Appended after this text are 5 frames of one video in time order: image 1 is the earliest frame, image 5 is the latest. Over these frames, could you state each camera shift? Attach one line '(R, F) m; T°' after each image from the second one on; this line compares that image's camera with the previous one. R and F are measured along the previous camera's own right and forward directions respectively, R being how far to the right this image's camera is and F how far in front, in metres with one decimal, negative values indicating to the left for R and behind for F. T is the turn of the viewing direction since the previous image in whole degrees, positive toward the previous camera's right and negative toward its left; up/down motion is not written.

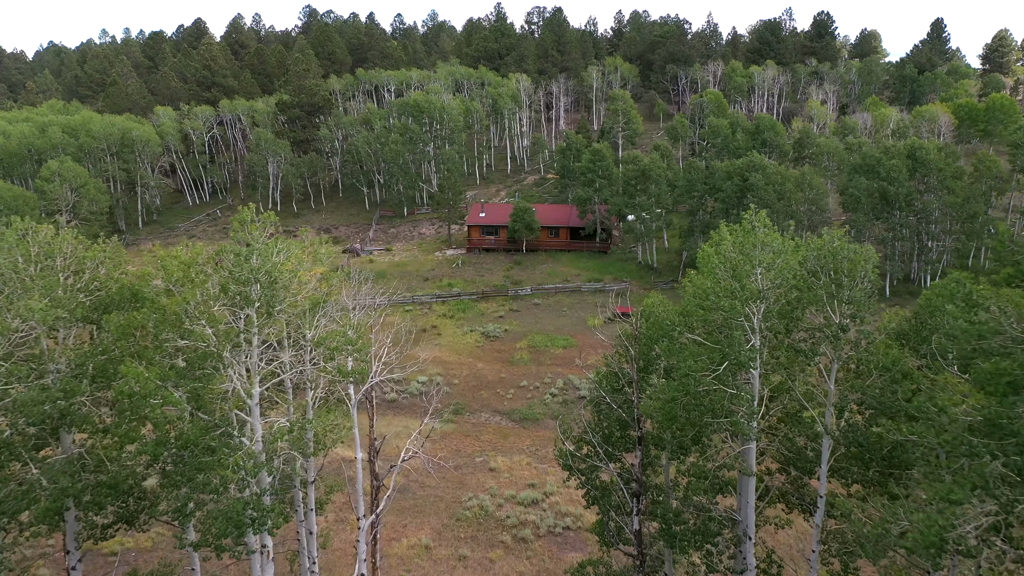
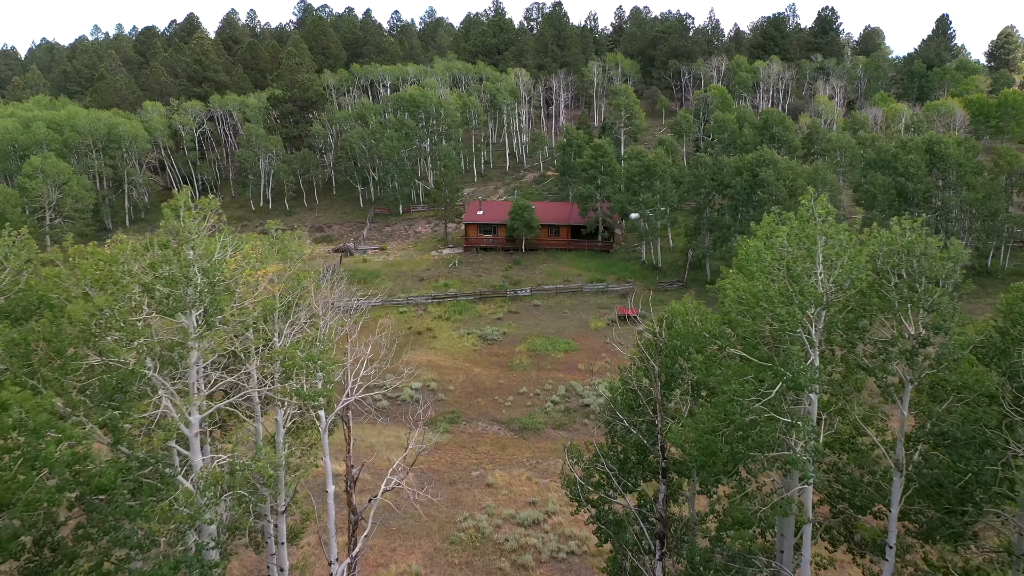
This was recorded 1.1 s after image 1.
(0.0, +1.7) m; 0°
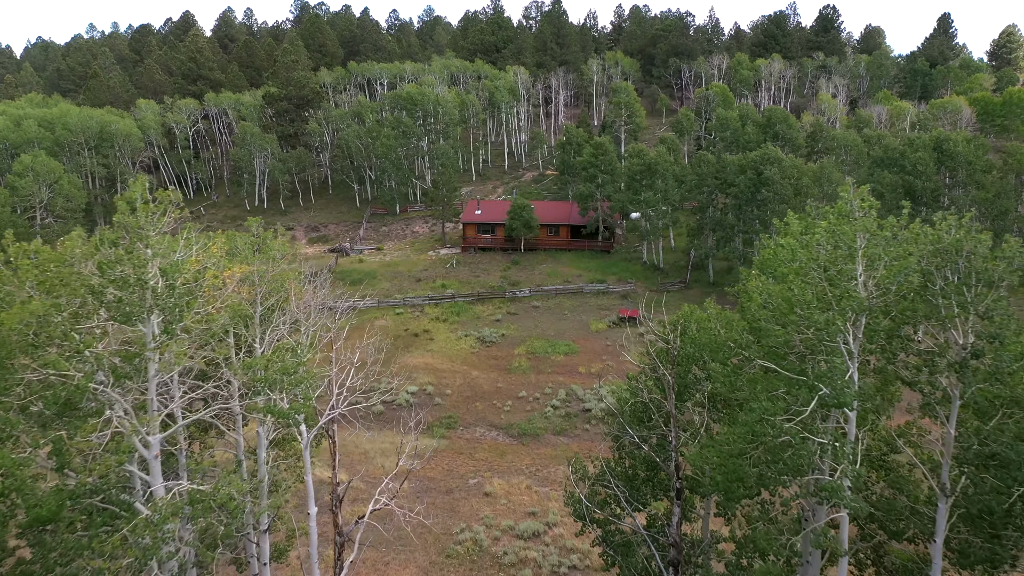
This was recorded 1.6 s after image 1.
(0.0, +0.8) m; 0°
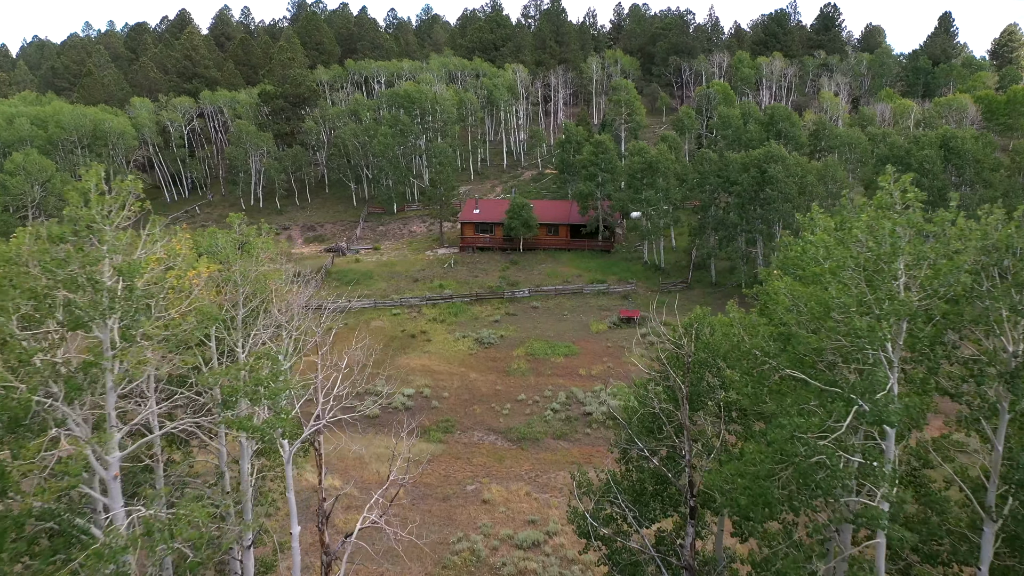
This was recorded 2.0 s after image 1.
(0.0, +0.6) m; 0°
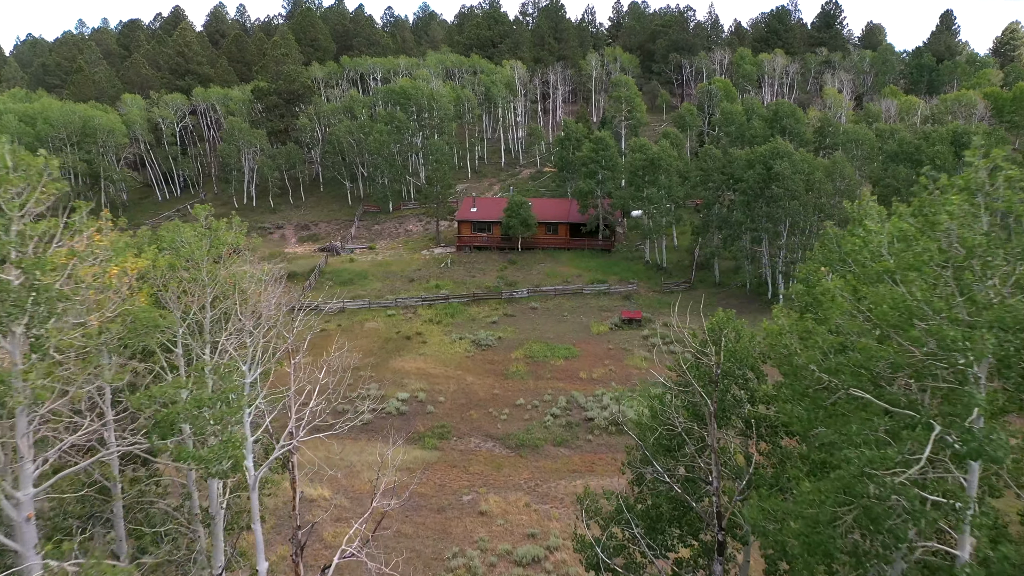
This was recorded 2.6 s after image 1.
(0.0, +1.0) m; 0°
